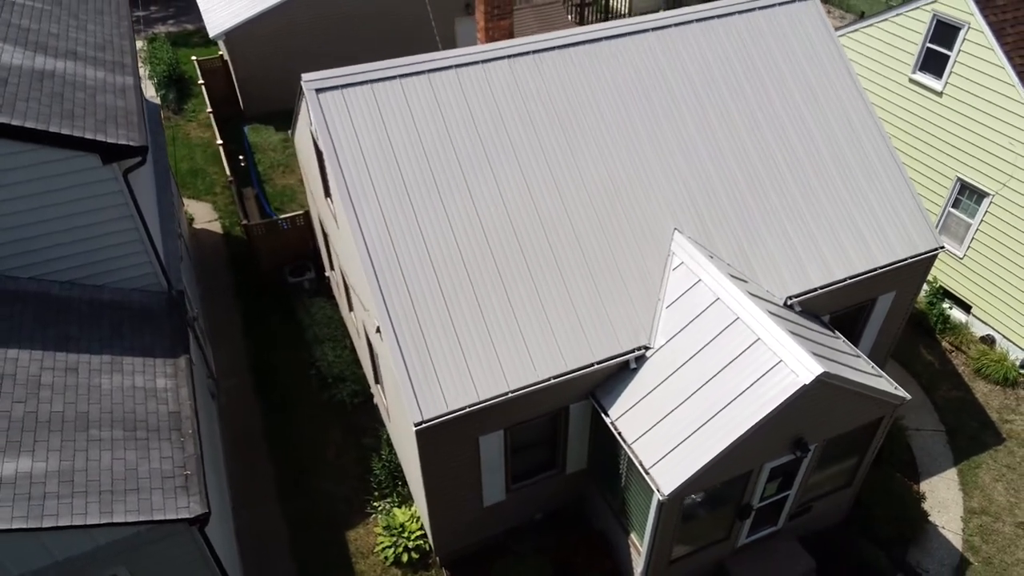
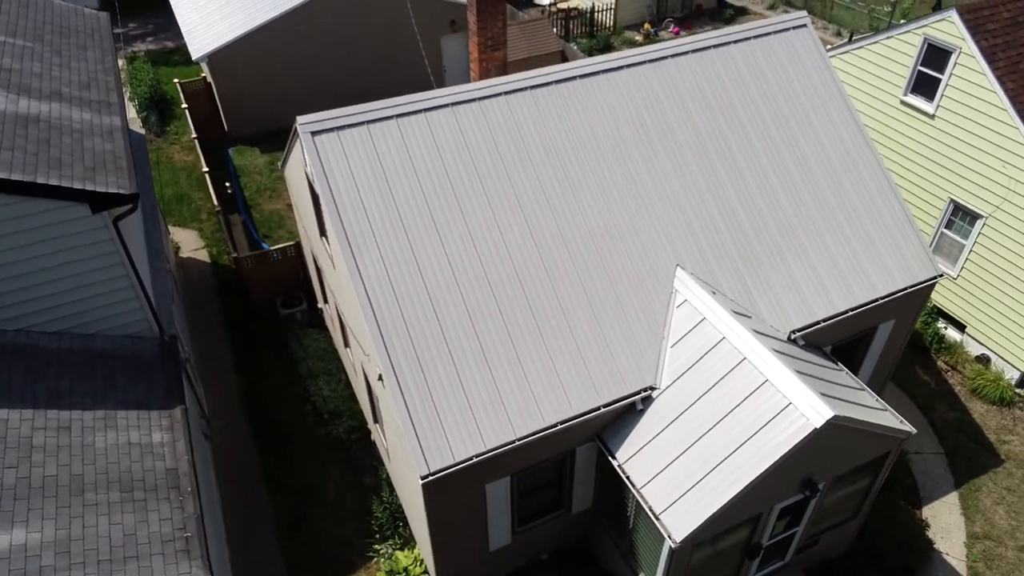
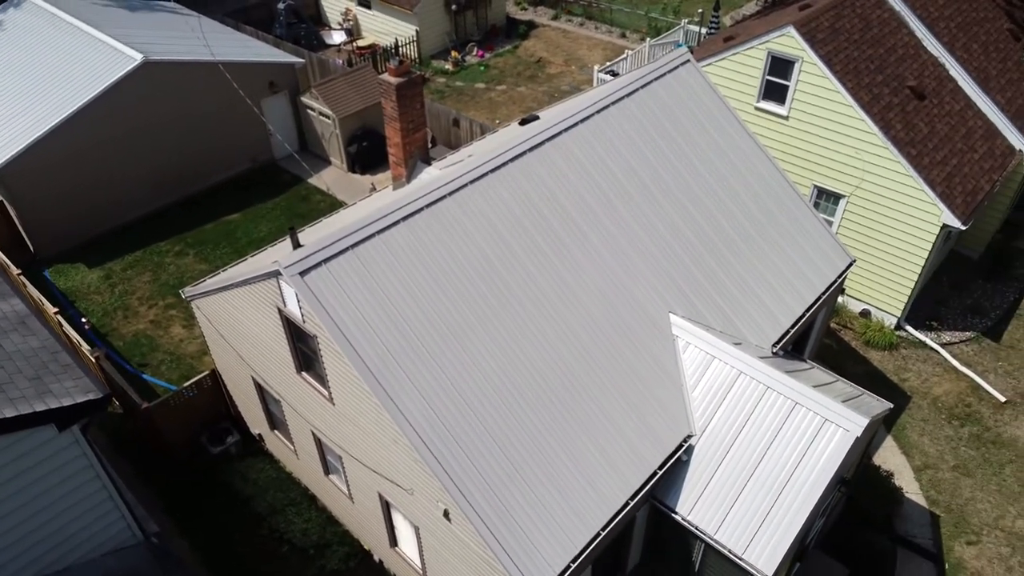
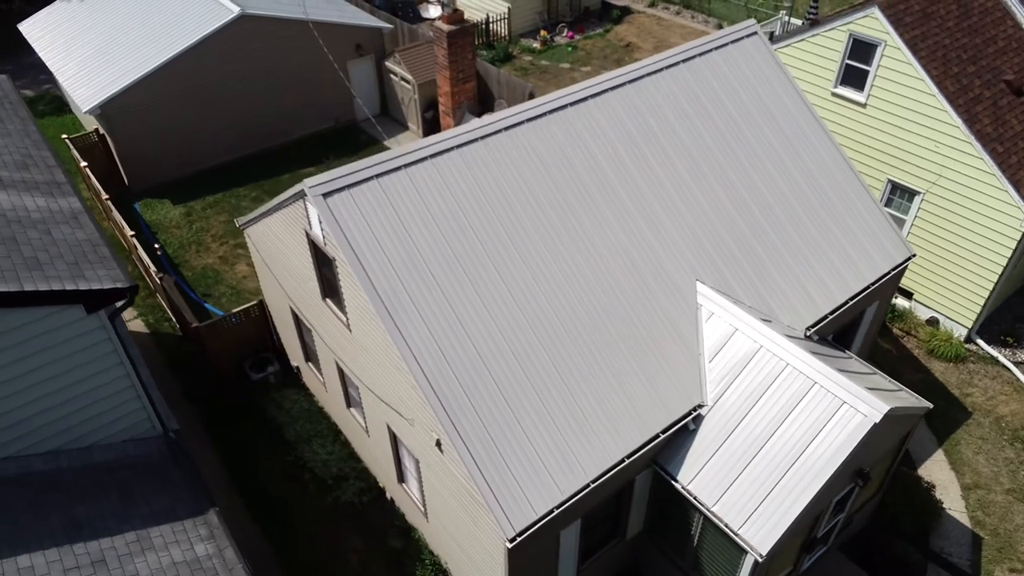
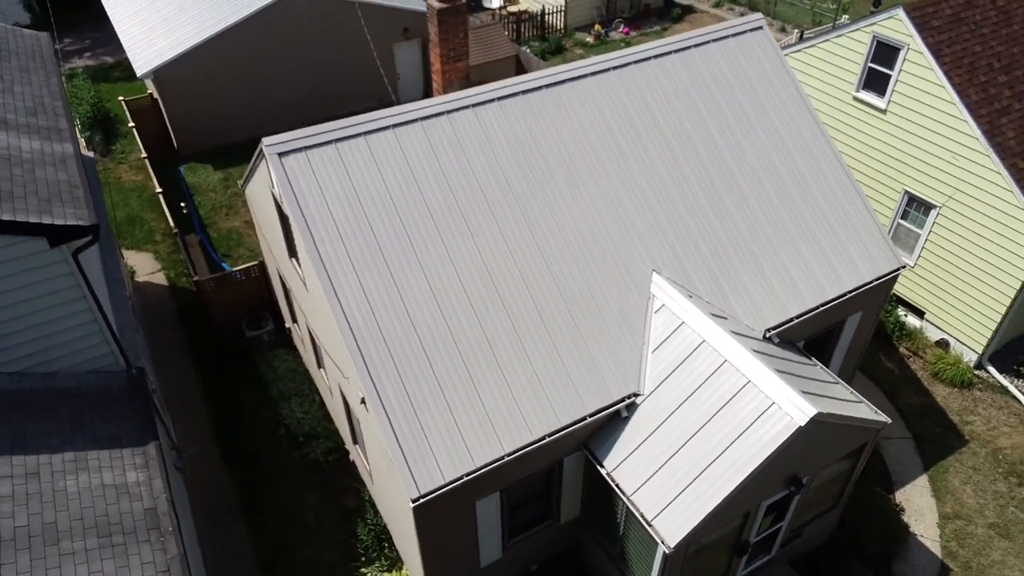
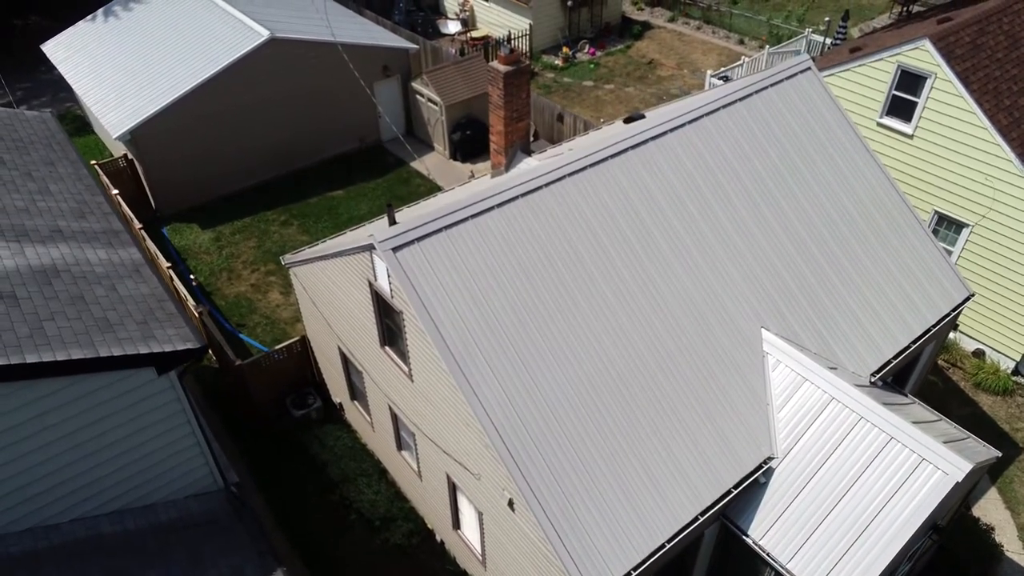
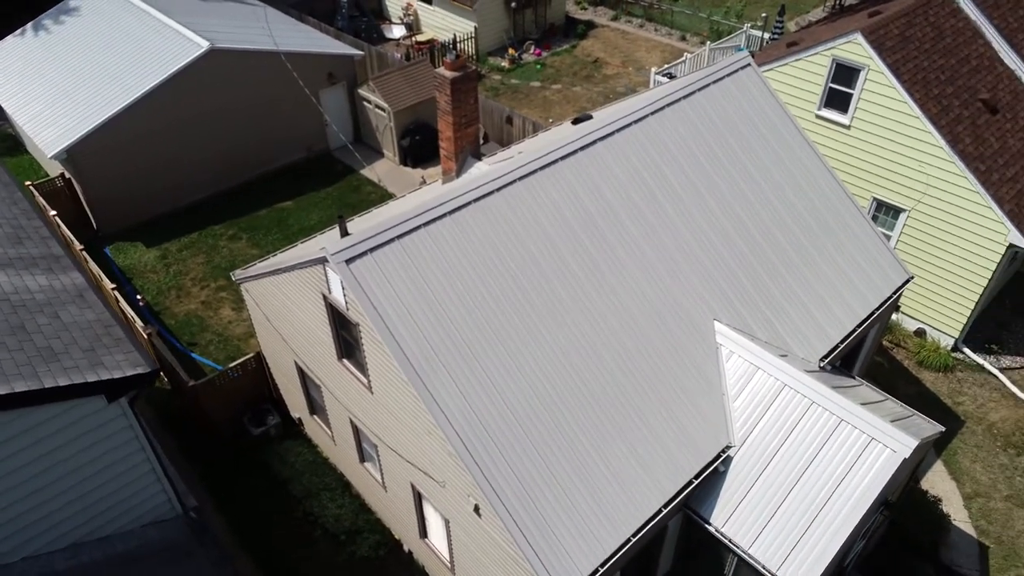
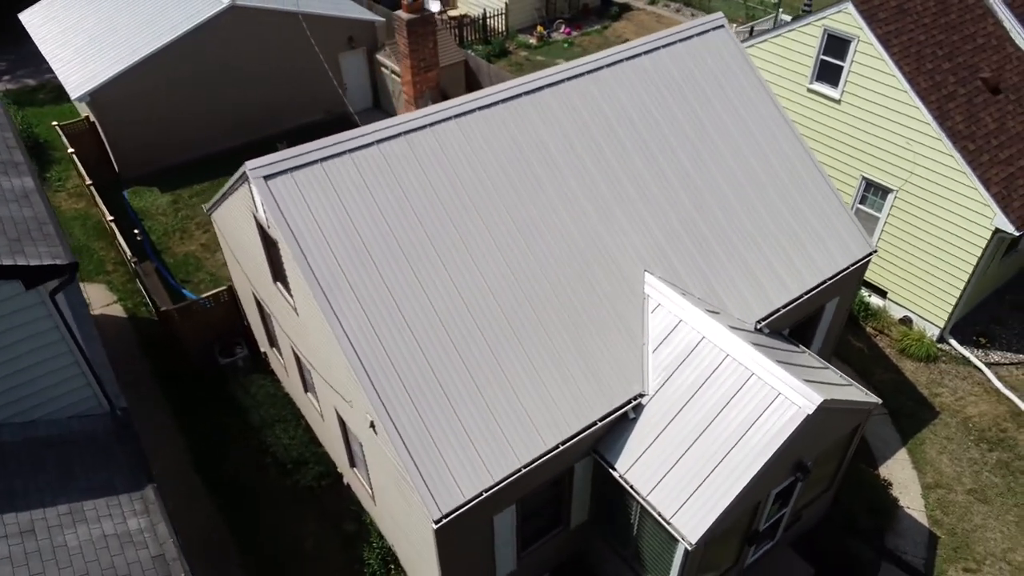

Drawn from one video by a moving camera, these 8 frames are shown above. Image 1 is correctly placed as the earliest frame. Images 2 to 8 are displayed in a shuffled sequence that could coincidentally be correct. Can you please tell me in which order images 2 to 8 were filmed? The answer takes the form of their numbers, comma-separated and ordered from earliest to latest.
2, 5, 8, 4, 6, 7, 3
